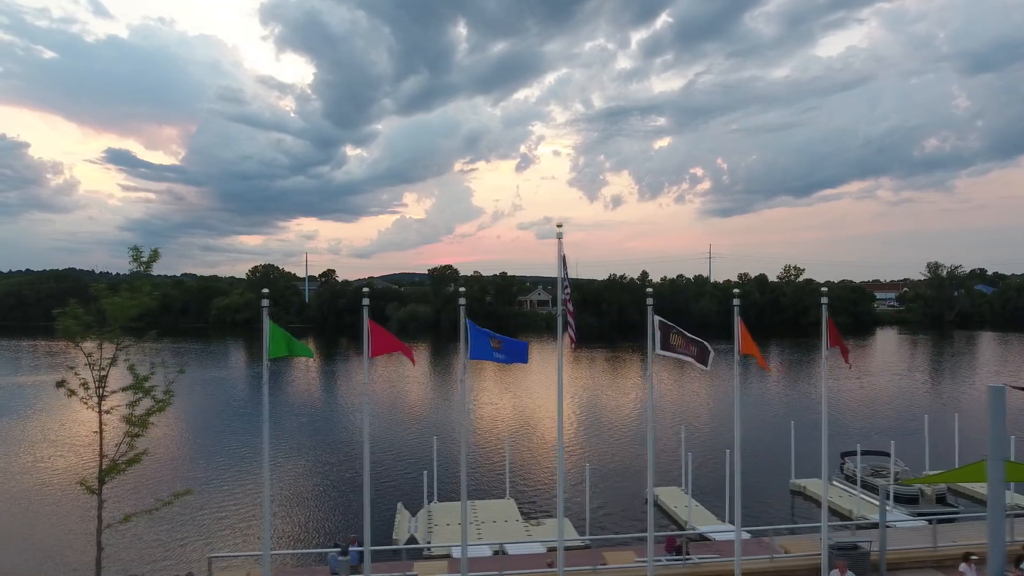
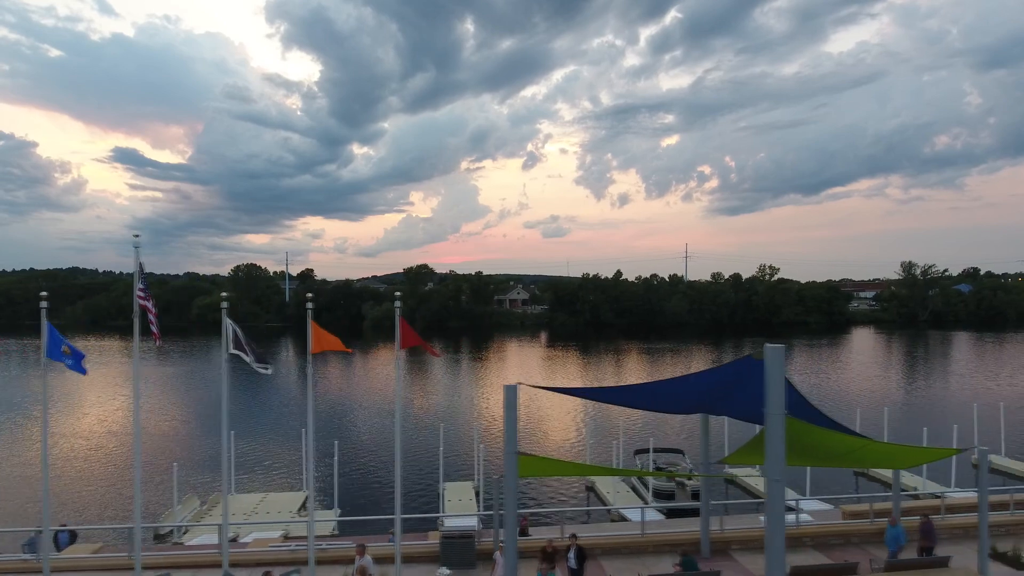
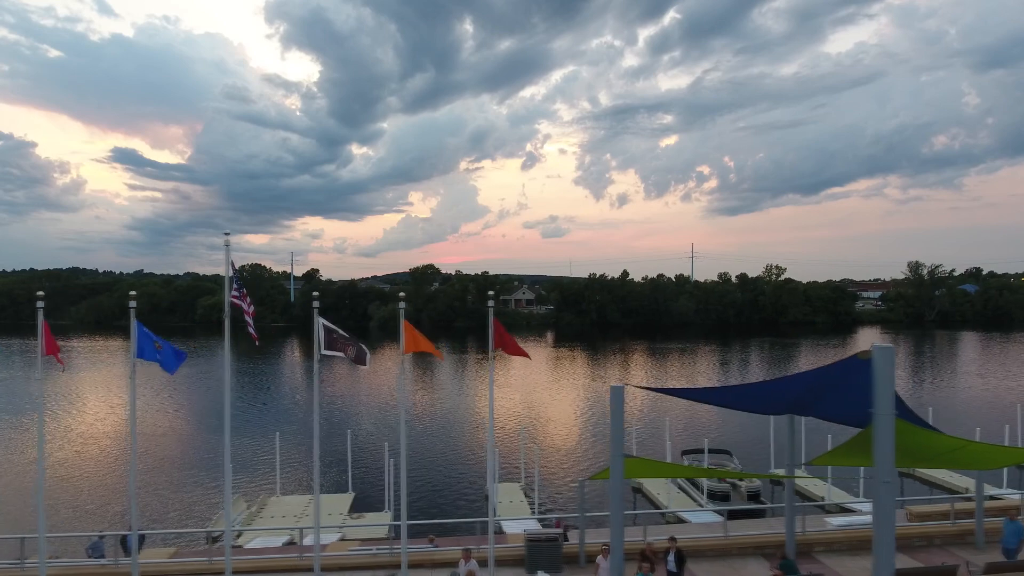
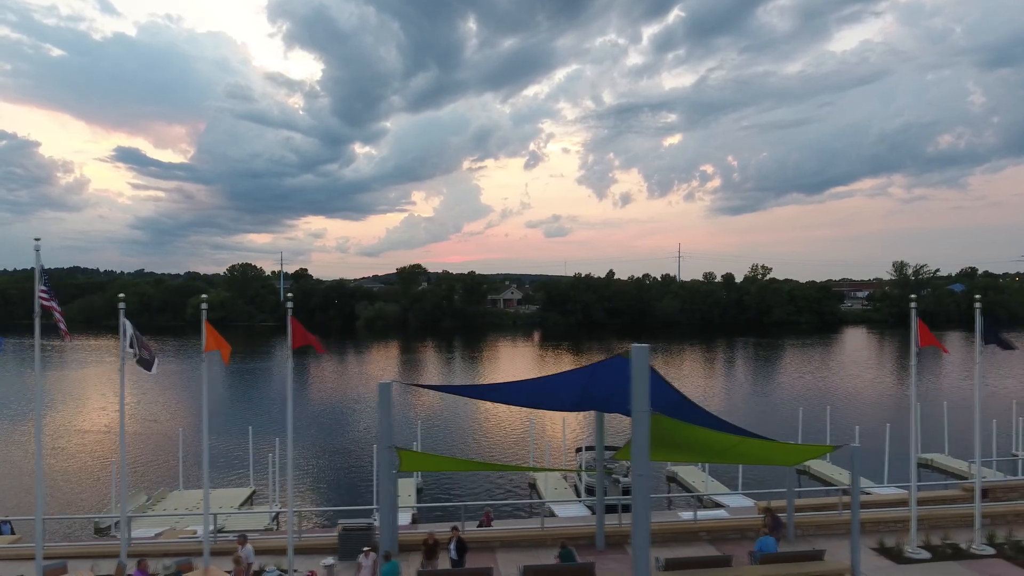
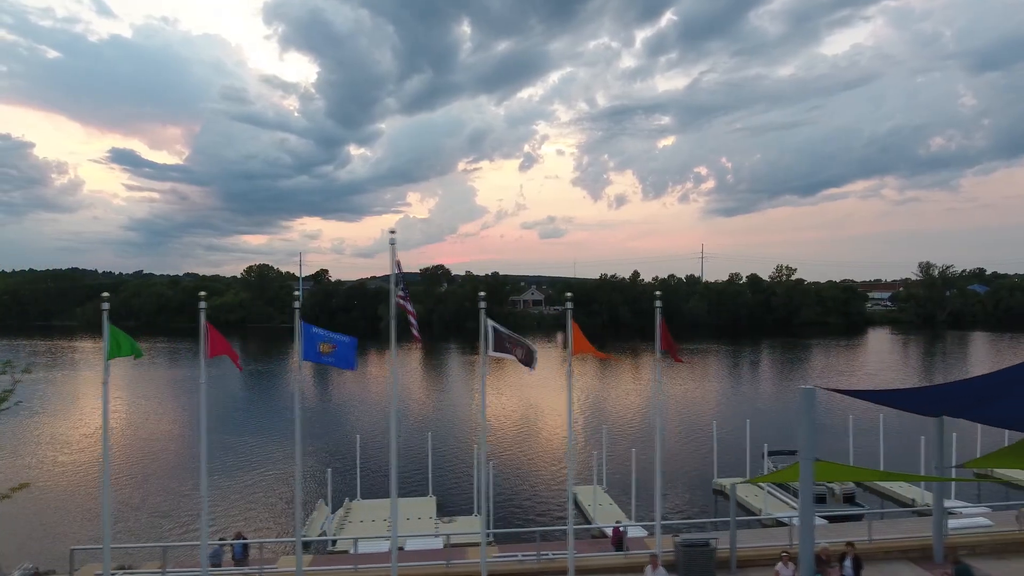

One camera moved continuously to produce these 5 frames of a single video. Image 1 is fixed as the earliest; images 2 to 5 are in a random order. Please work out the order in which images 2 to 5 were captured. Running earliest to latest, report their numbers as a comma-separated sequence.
5, 3, 2, 4
